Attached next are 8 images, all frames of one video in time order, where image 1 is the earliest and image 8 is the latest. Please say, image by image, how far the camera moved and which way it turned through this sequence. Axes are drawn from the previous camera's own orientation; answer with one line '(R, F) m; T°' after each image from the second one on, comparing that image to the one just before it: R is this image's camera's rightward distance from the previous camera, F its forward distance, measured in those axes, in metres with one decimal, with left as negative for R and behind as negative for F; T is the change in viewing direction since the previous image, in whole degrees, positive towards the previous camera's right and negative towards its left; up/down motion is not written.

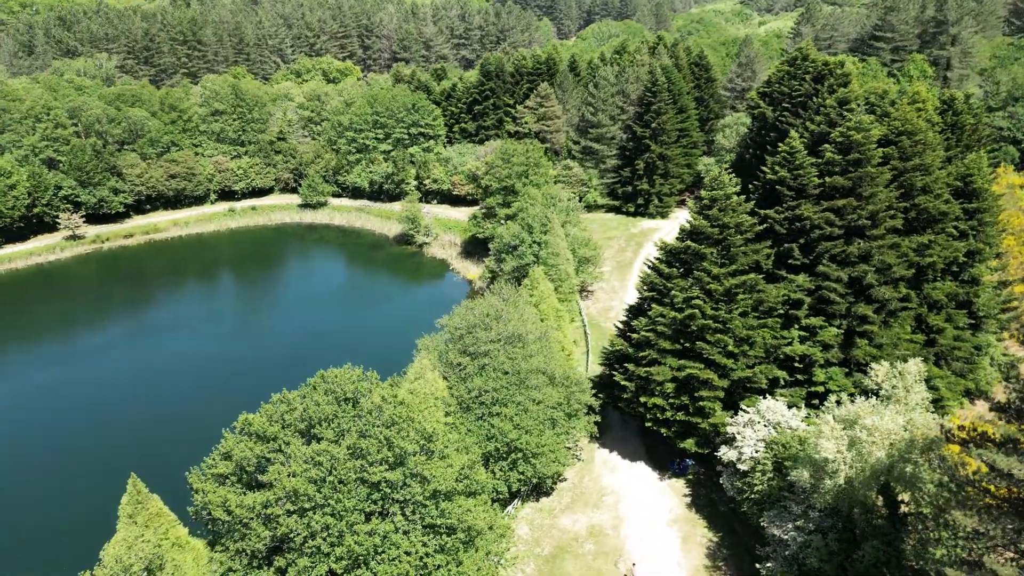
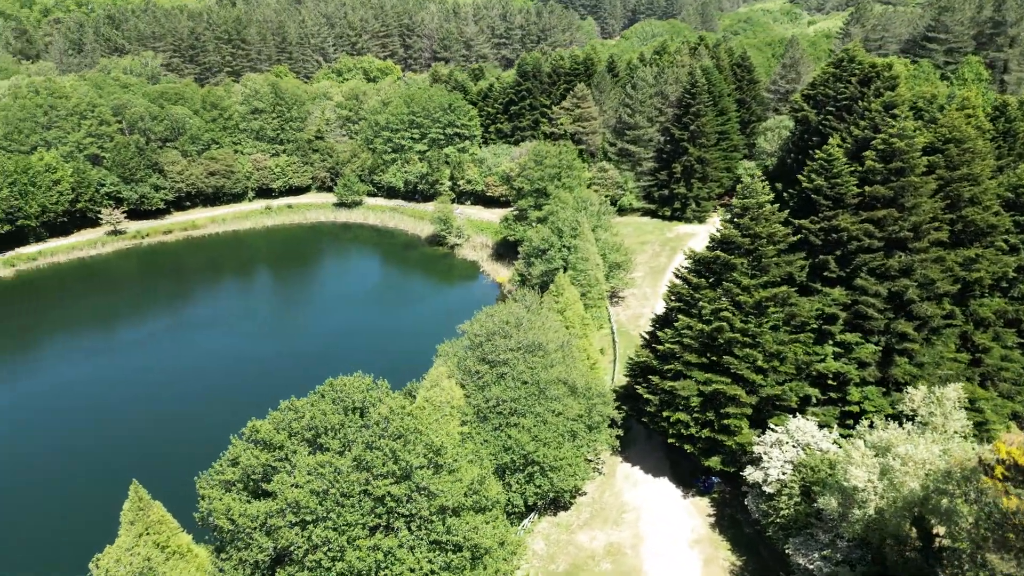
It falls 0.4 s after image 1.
(+0.7, +0.6) m; -3°
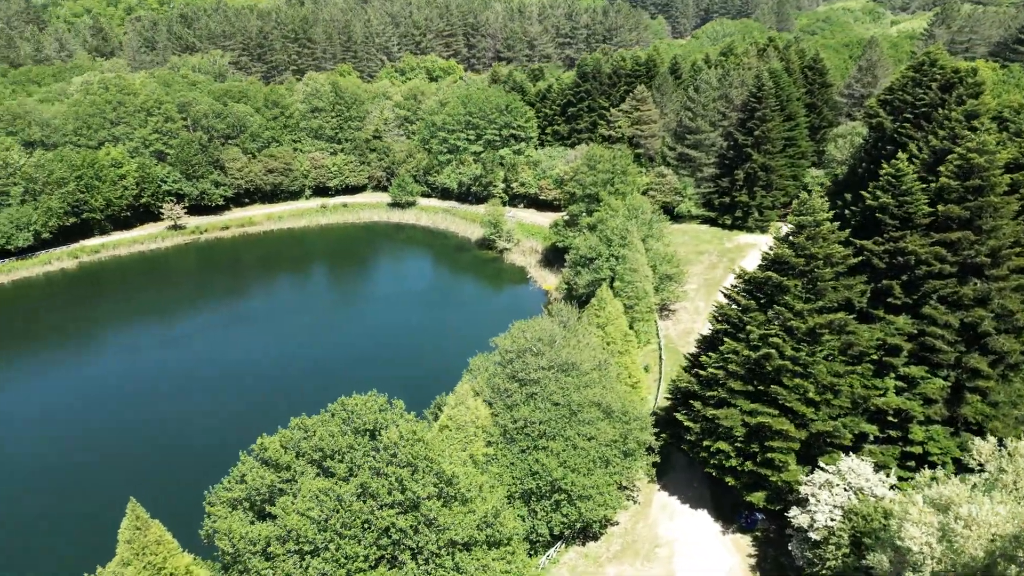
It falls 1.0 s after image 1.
(+1.0, +1.2) m; -5°
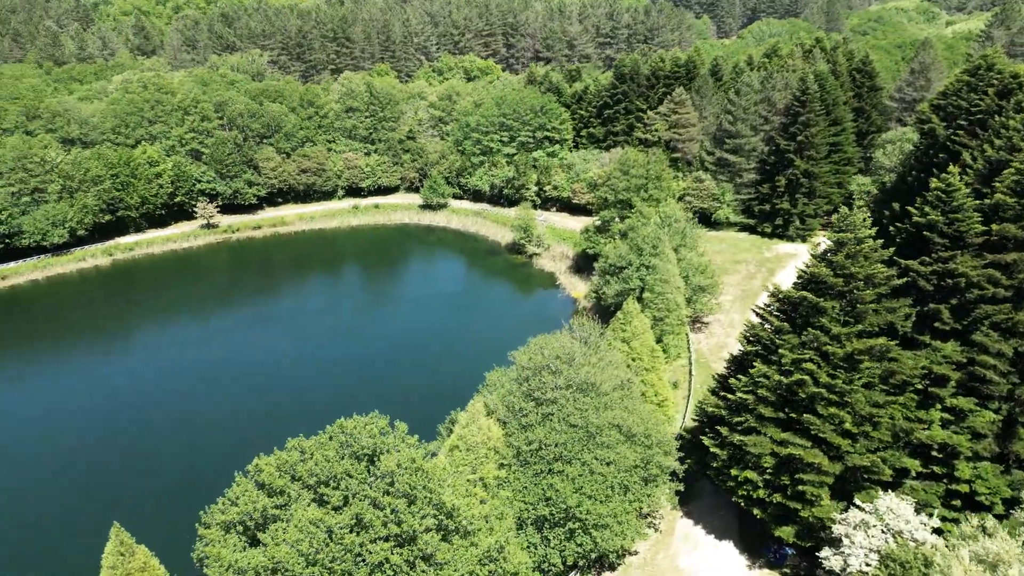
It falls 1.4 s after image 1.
(+0.7, +1.1) m; -3°
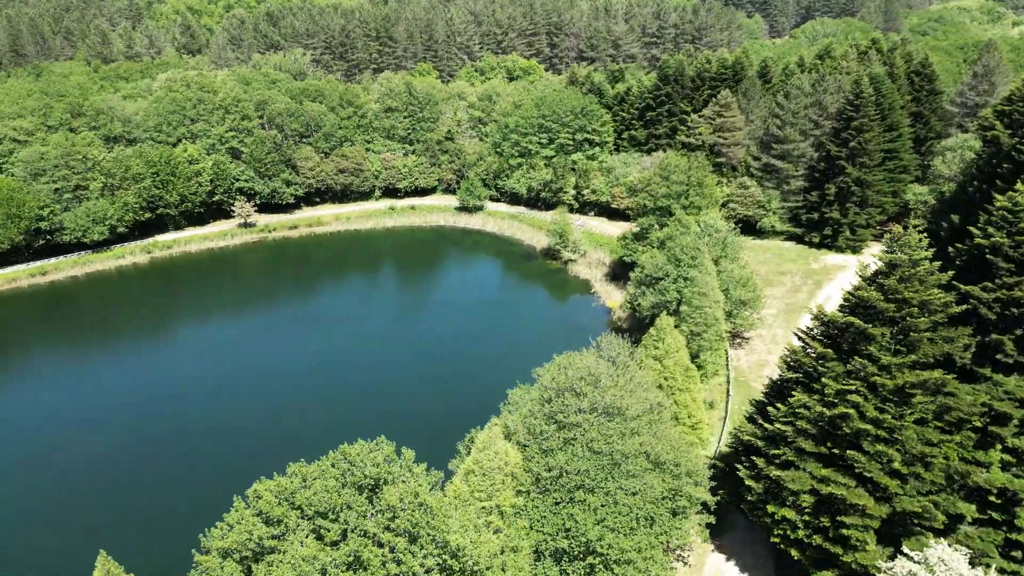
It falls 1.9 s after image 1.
(+0.6, +1.3) m; -4°
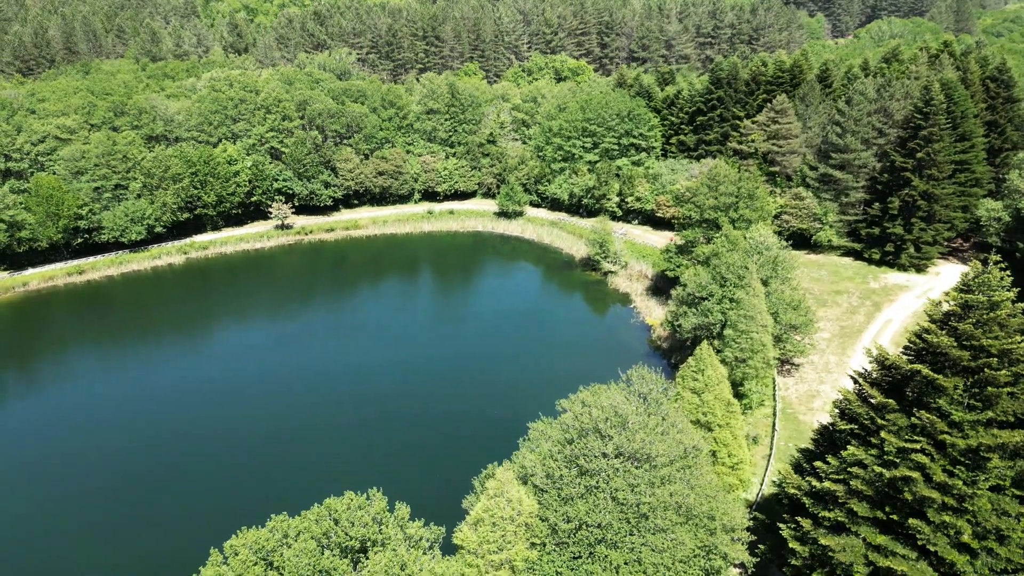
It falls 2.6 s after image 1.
(+0.8, +2.1) m; -4°
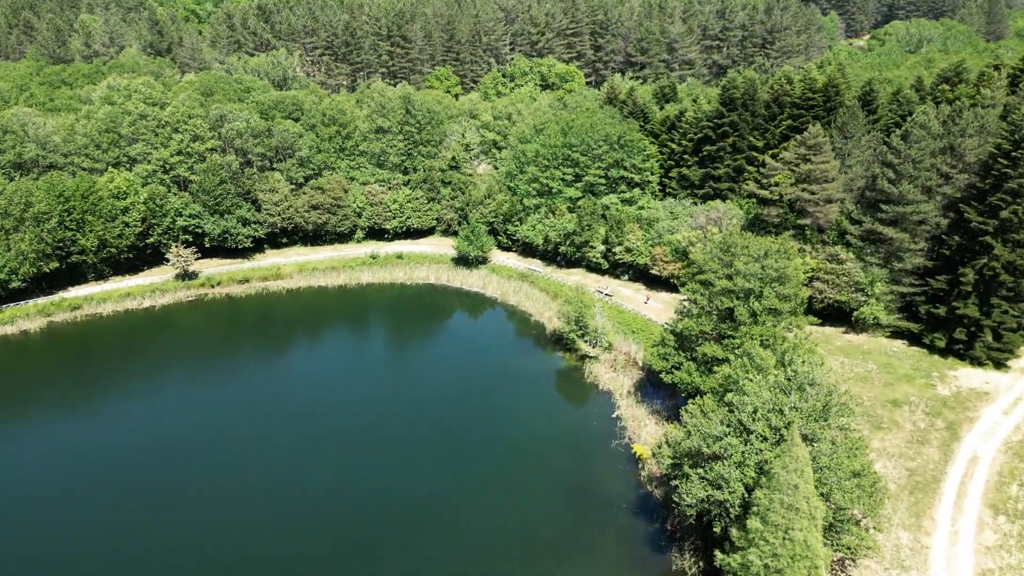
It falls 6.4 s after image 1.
(+3.8, +15.0) m; 0°
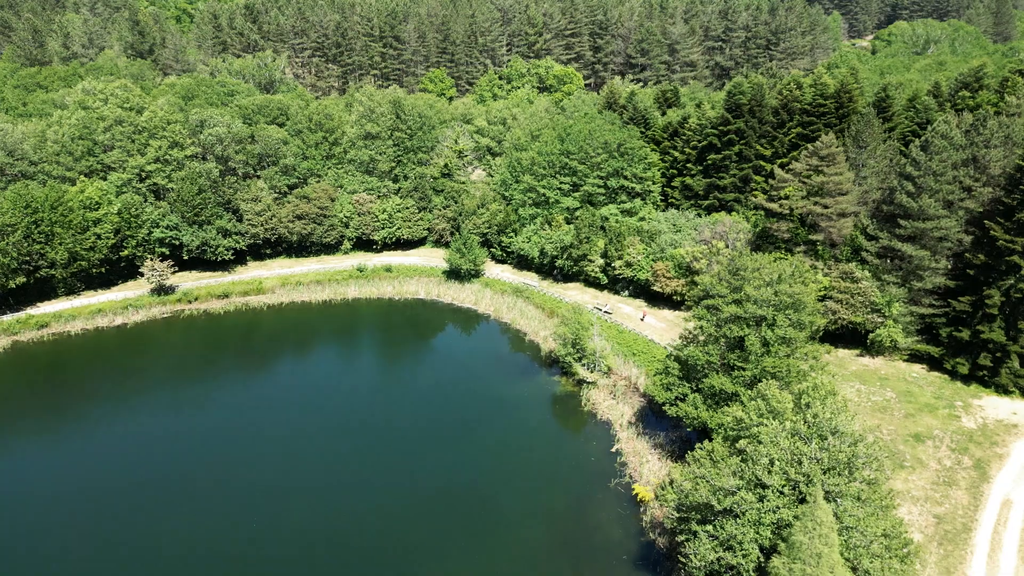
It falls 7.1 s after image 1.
(+0.5, +3.1) m; 0°
